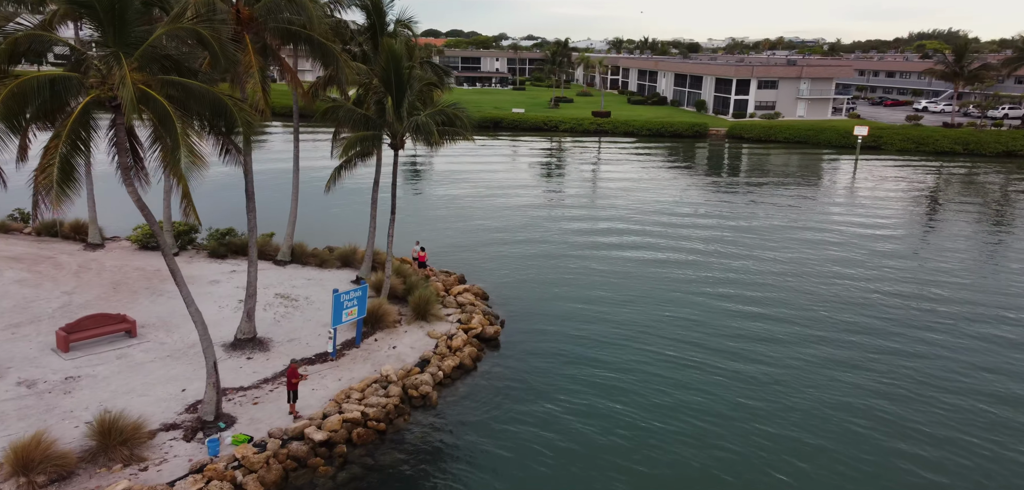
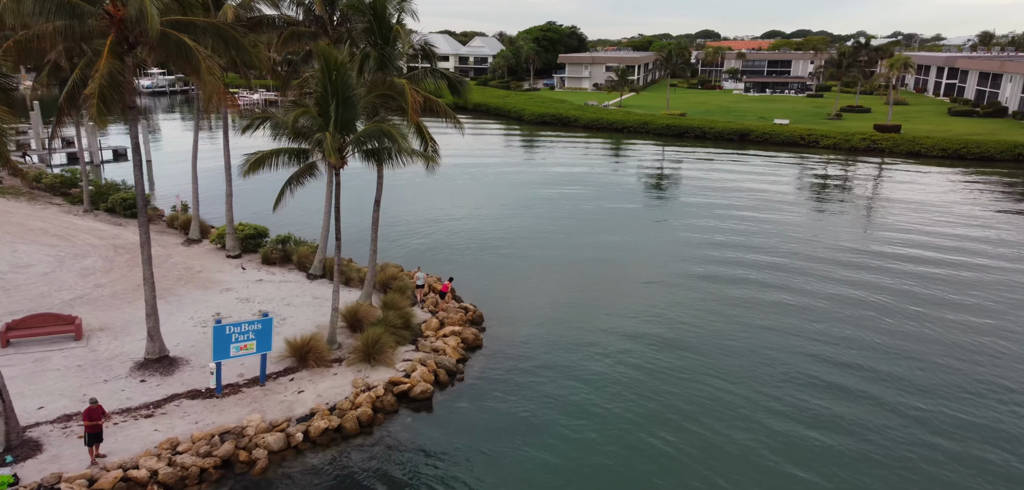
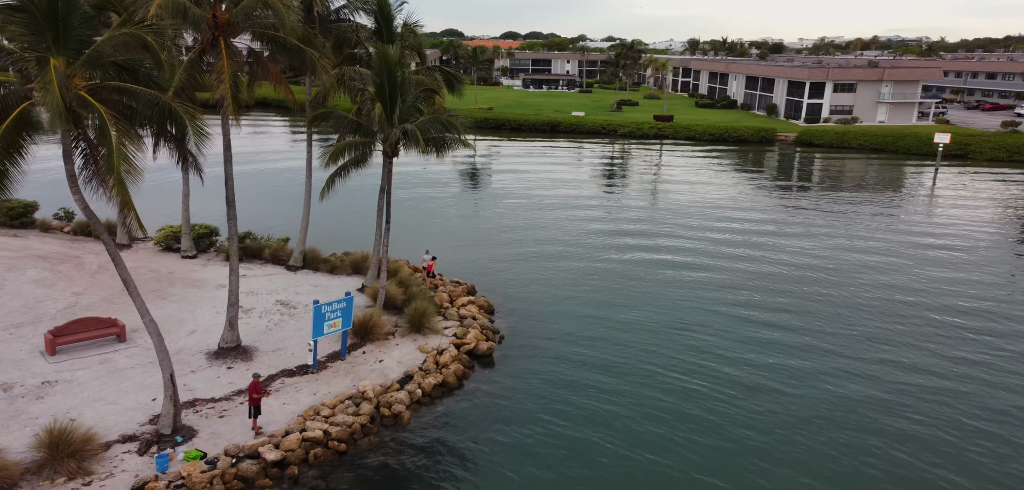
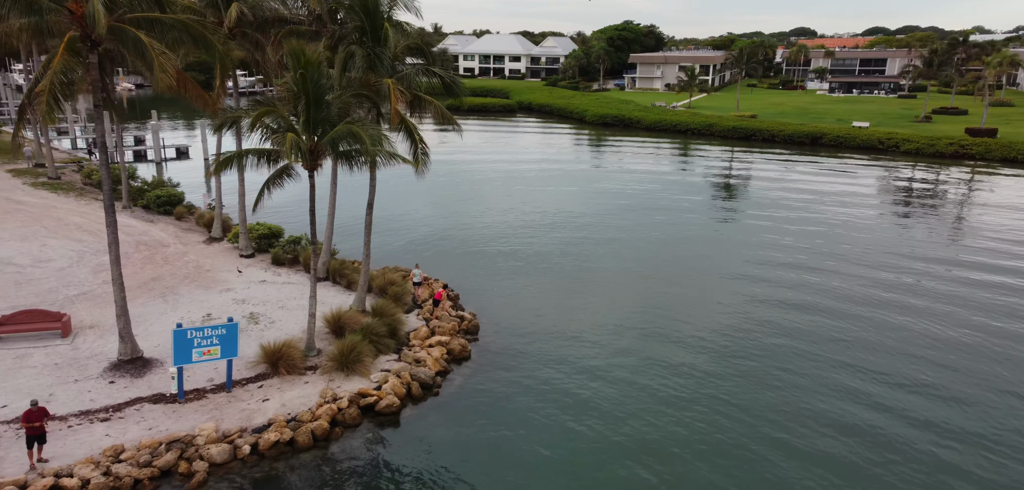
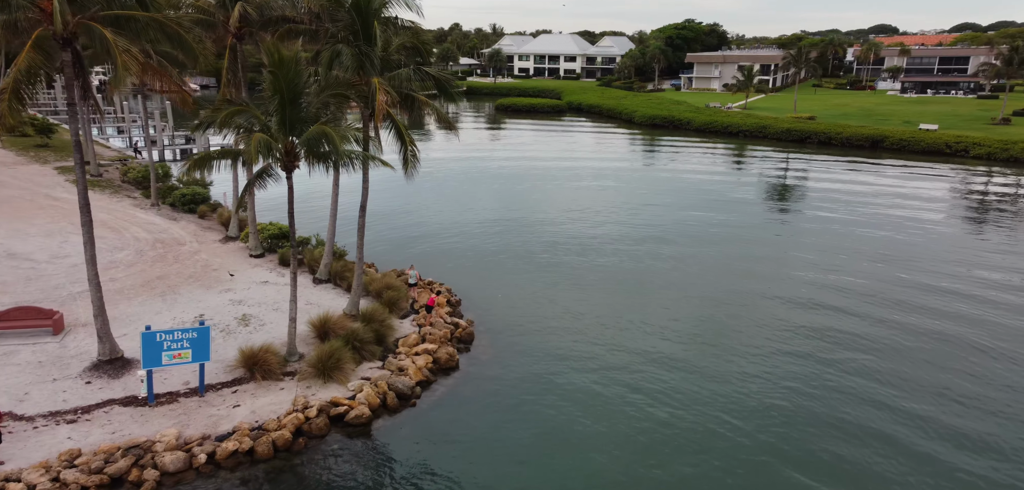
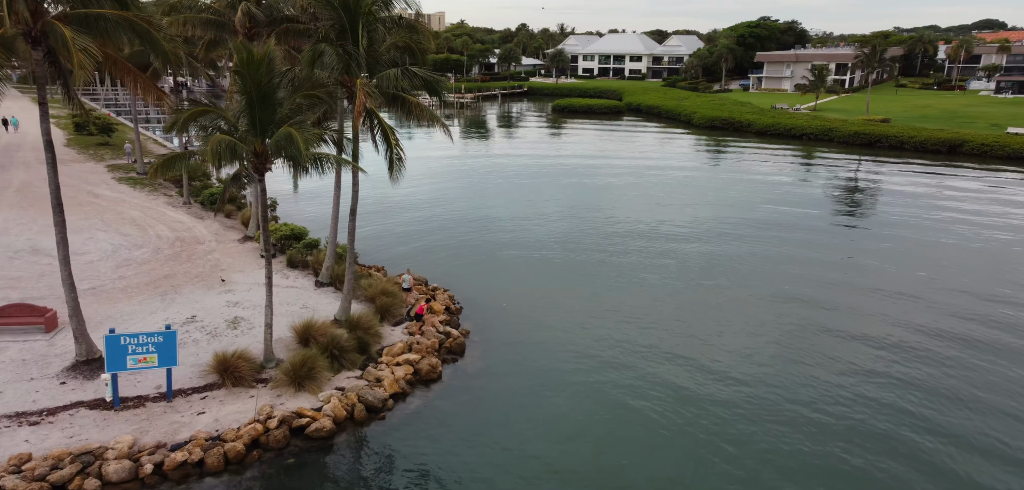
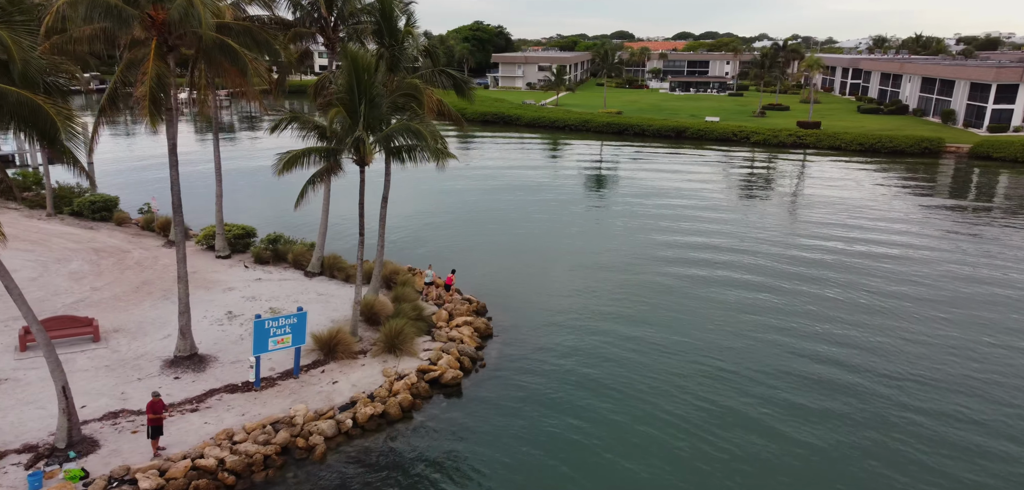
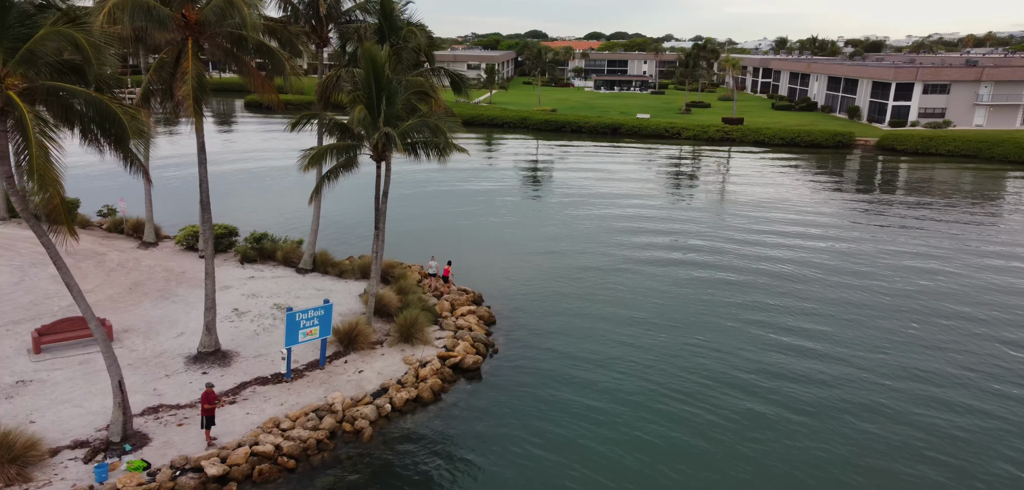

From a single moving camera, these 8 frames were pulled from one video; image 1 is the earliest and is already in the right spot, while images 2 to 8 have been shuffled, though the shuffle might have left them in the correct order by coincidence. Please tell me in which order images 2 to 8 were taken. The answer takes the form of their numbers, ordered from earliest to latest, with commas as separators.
3, 8, 7, 2, 4, 5, 6
